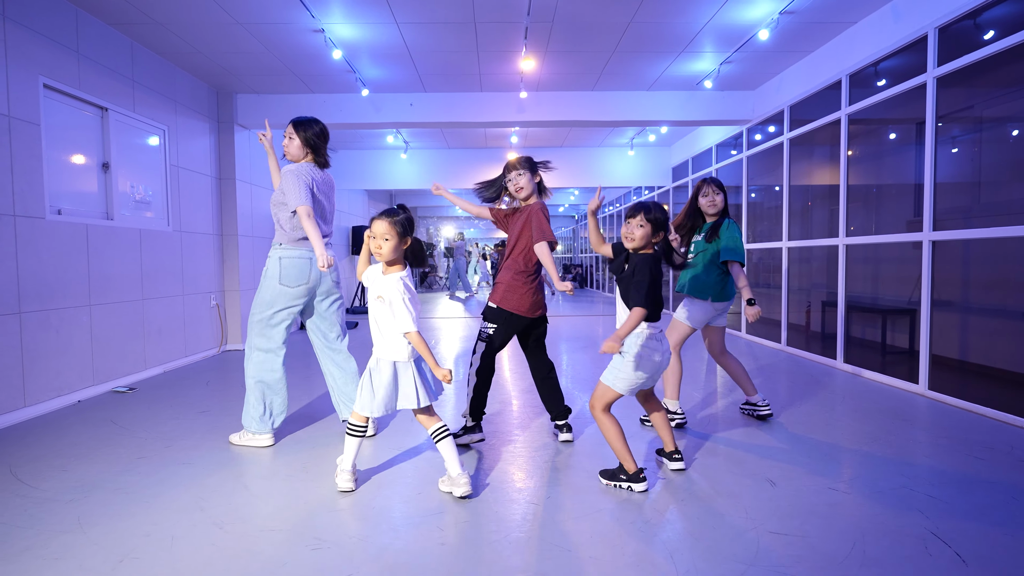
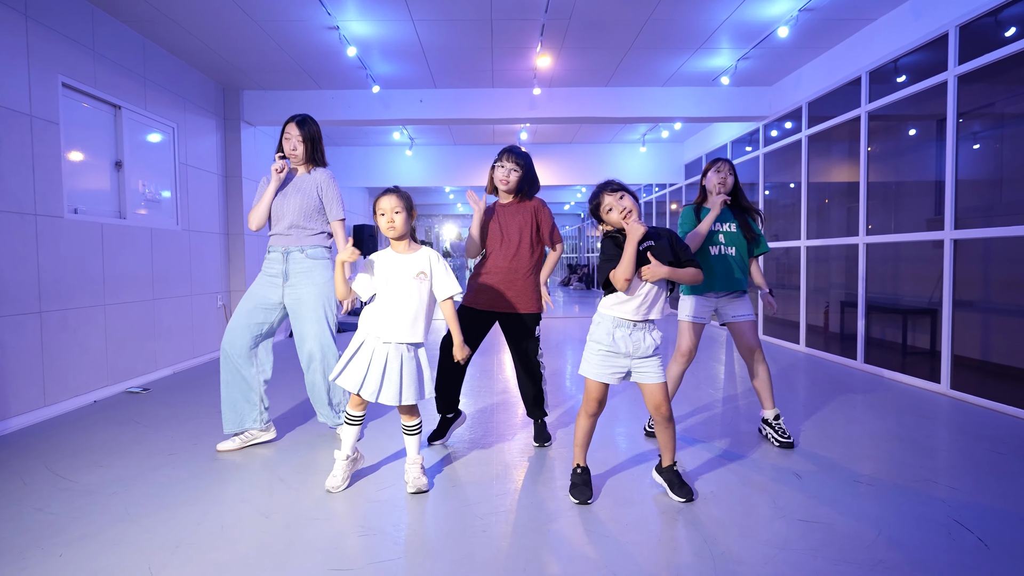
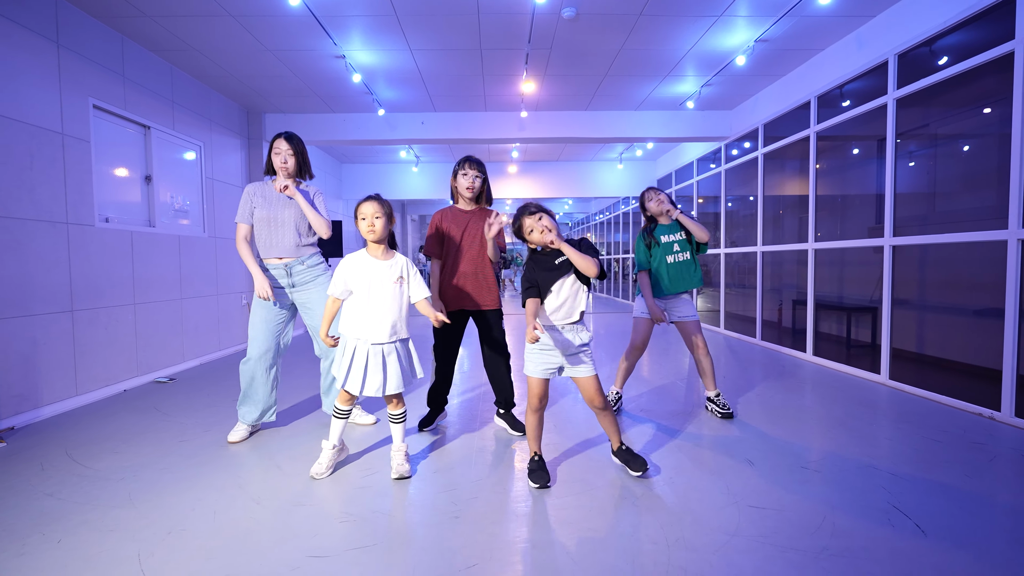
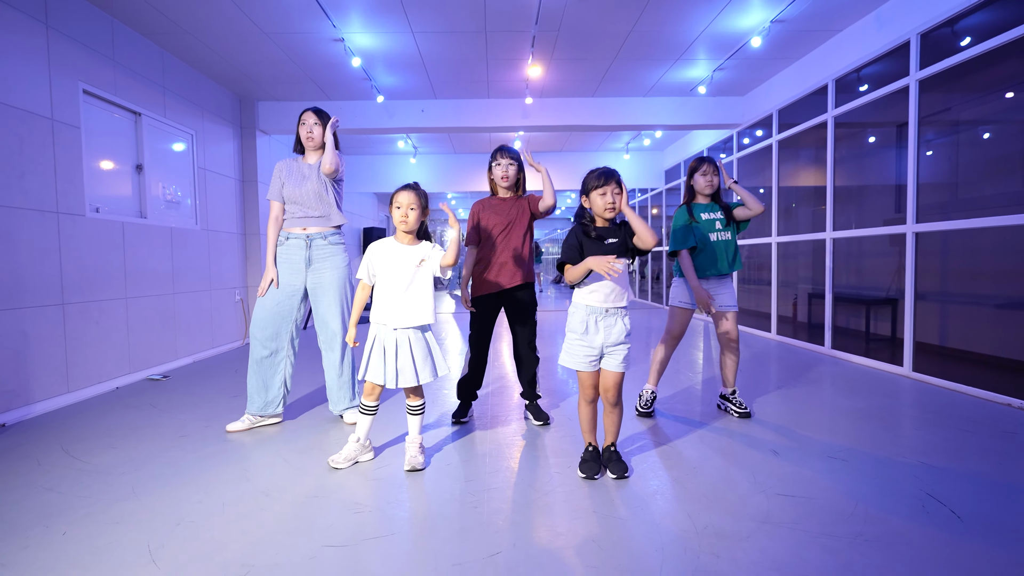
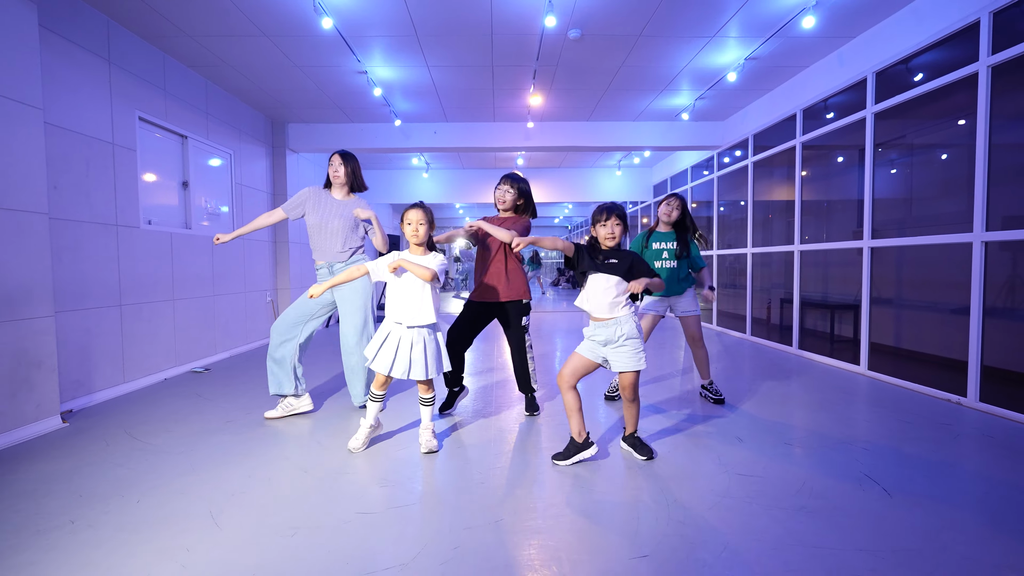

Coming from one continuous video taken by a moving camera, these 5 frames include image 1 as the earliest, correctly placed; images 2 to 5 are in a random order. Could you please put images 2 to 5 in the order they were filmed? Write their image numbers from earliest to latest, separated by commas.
3, 5, 2, 4
